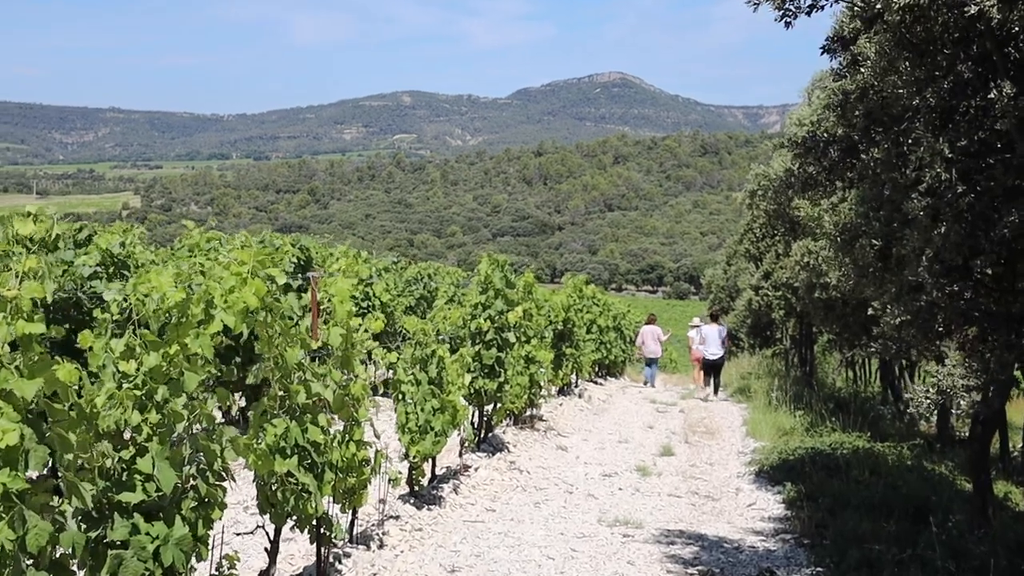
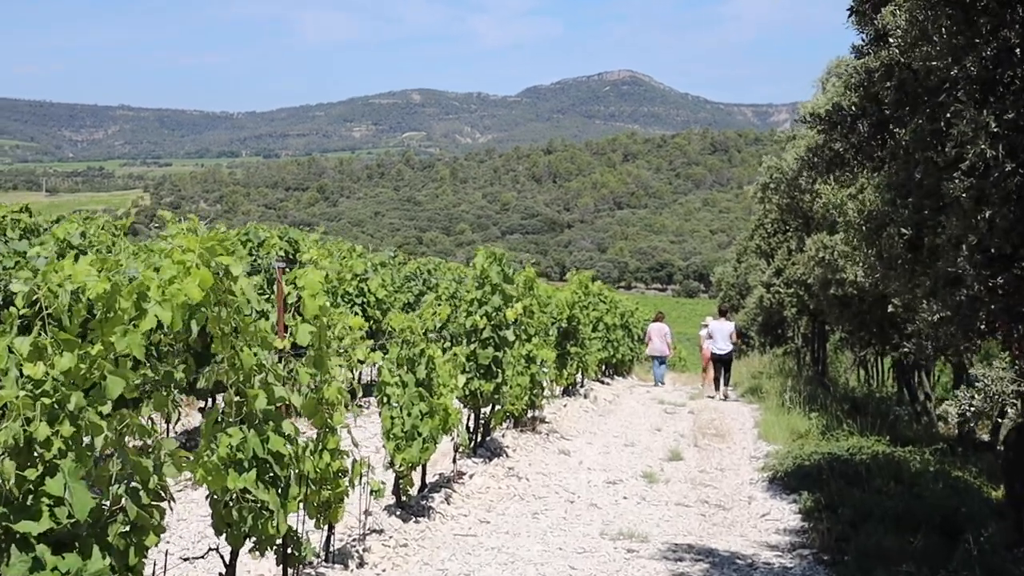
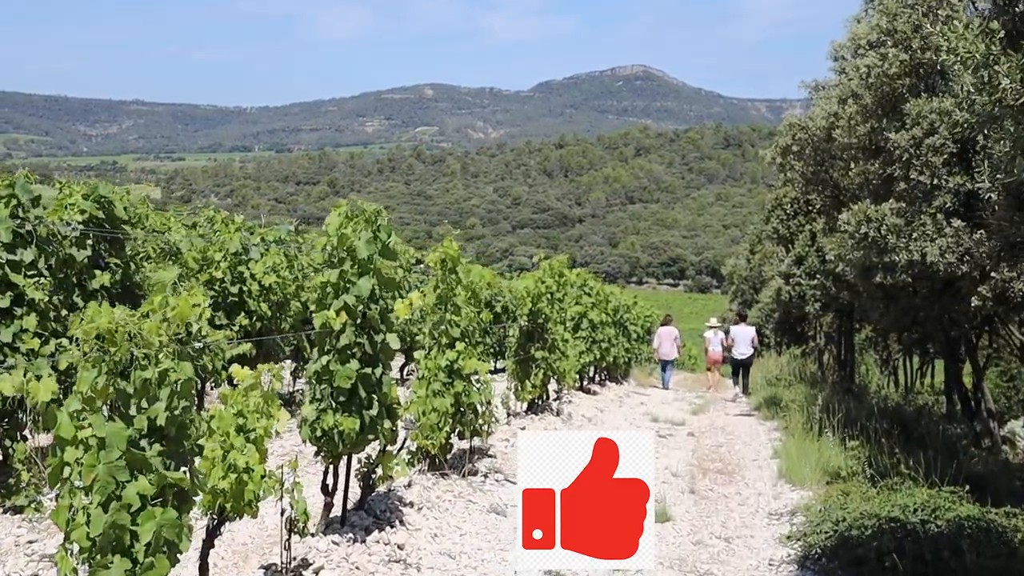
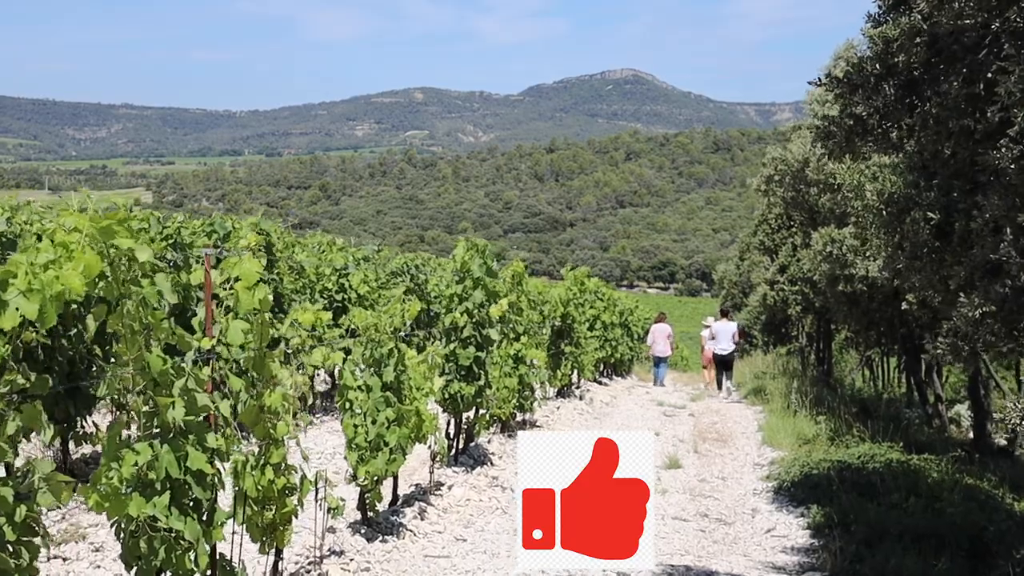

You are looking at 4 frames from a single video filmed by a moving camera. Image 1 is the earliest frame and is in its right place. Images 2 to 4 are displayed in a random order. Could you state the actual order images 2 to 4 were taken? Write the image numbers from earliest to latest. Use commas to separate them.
2, 4, 3
